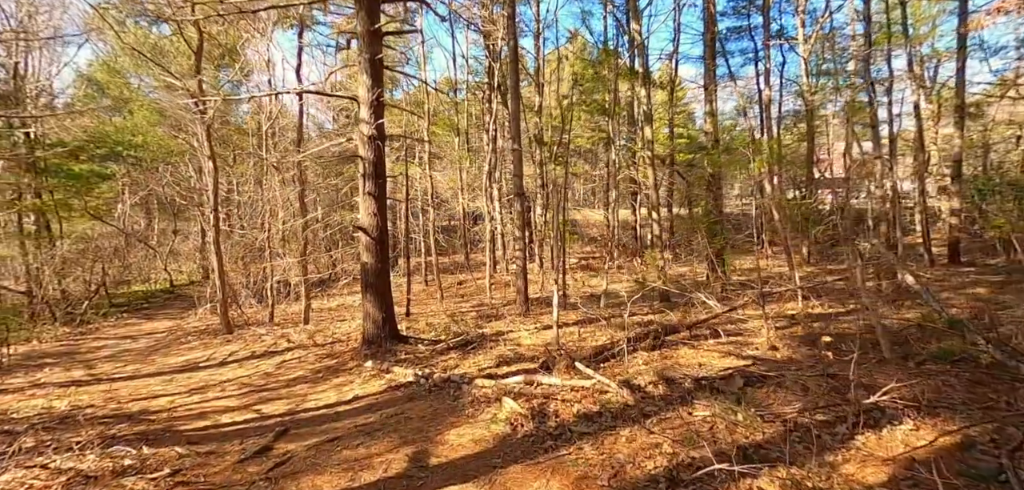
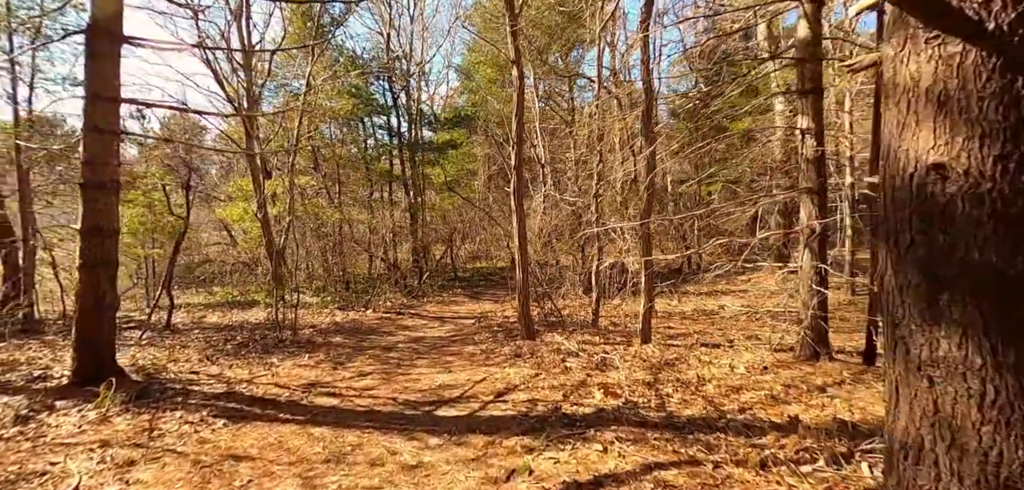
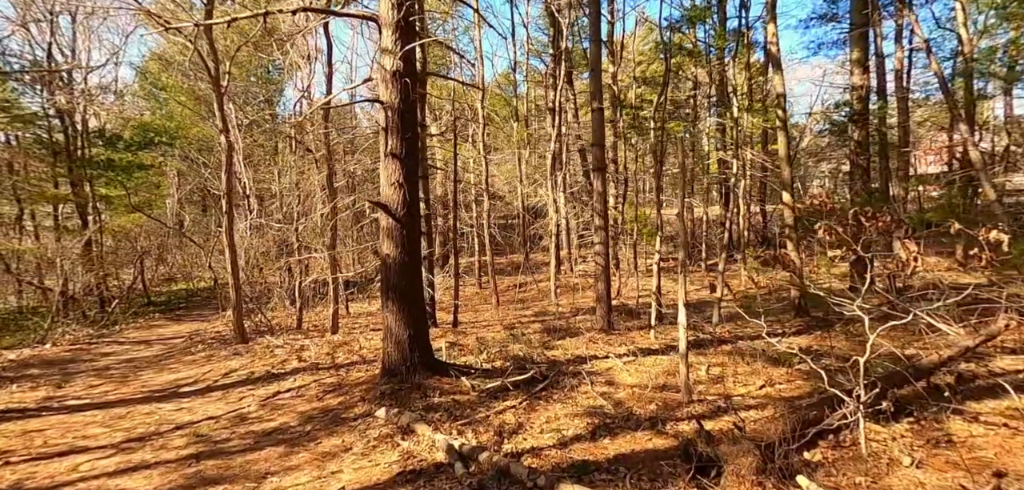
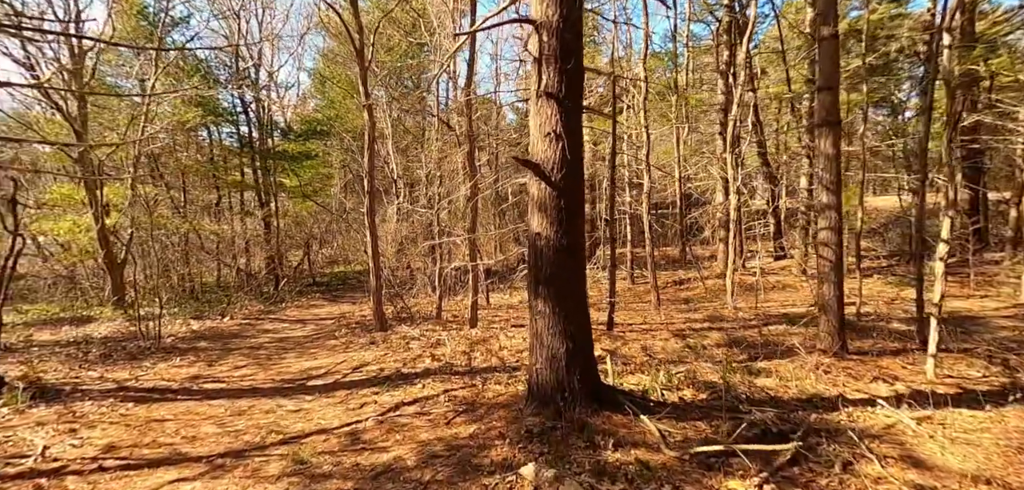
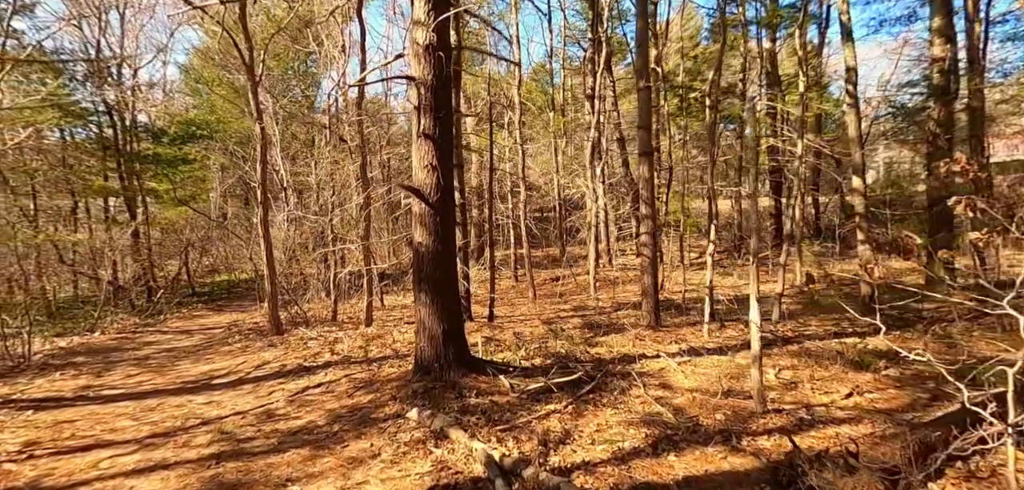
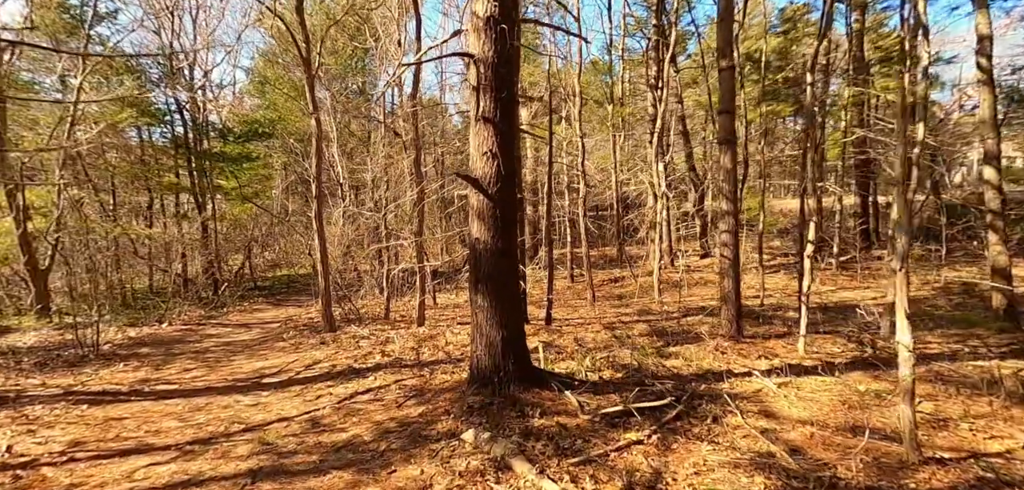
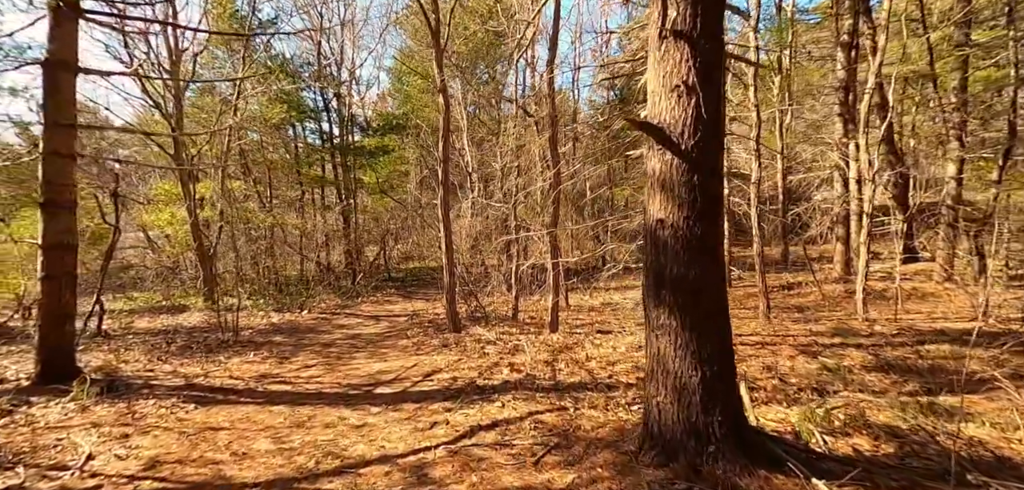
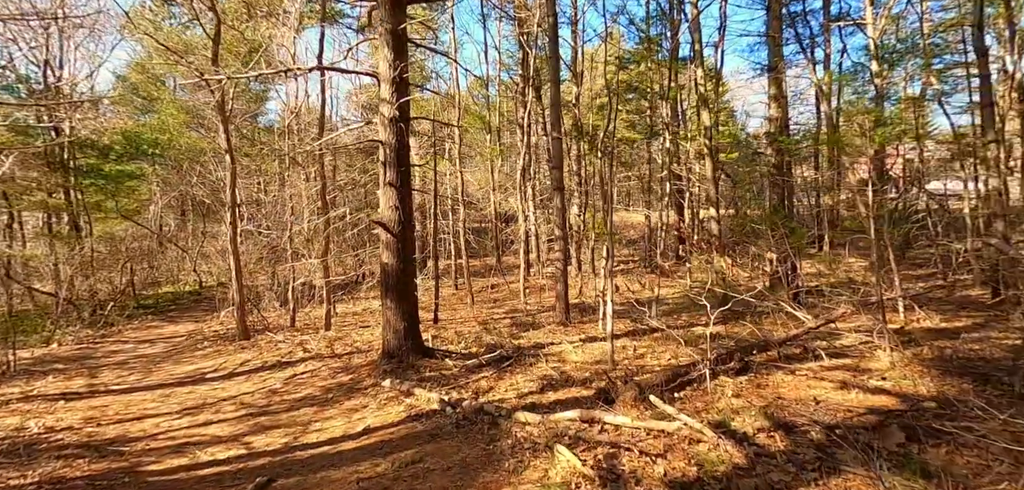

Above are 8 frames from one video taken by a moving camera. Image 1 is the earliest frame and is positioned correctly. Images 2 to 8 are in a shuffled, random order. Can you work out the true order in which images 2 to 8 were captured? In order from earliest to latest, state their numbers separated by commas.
8, 3, 5, 6, 4, 7, 2
